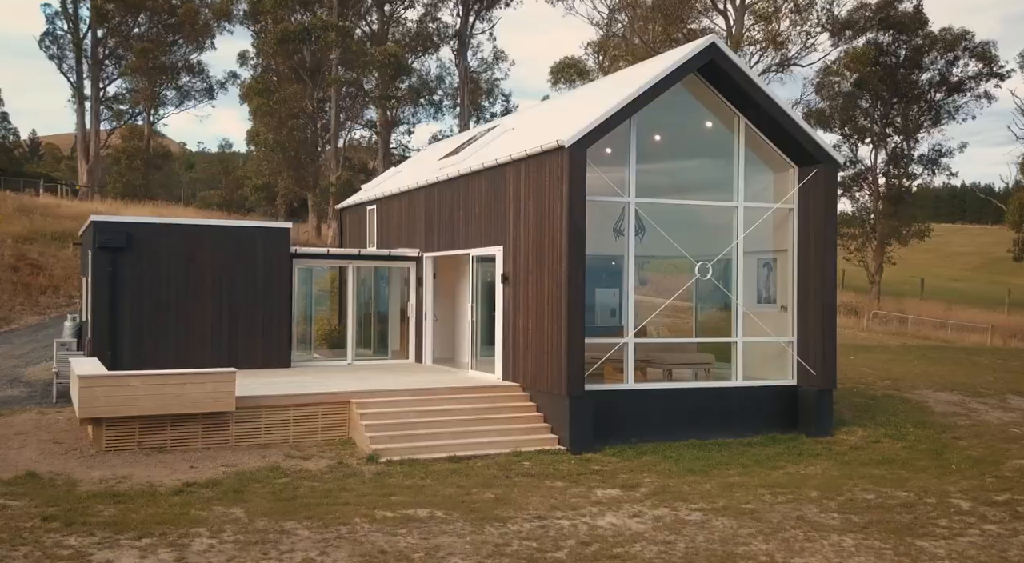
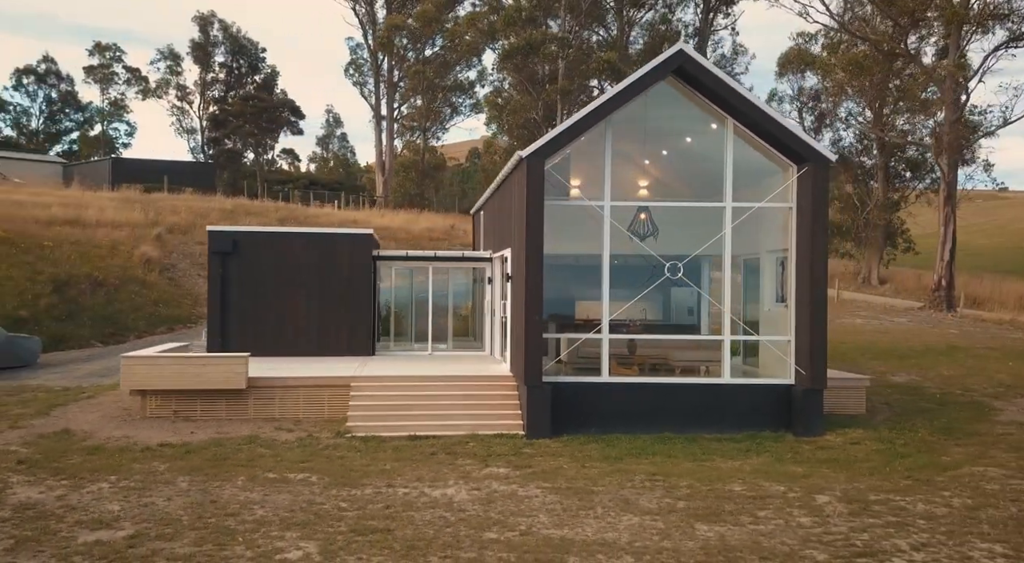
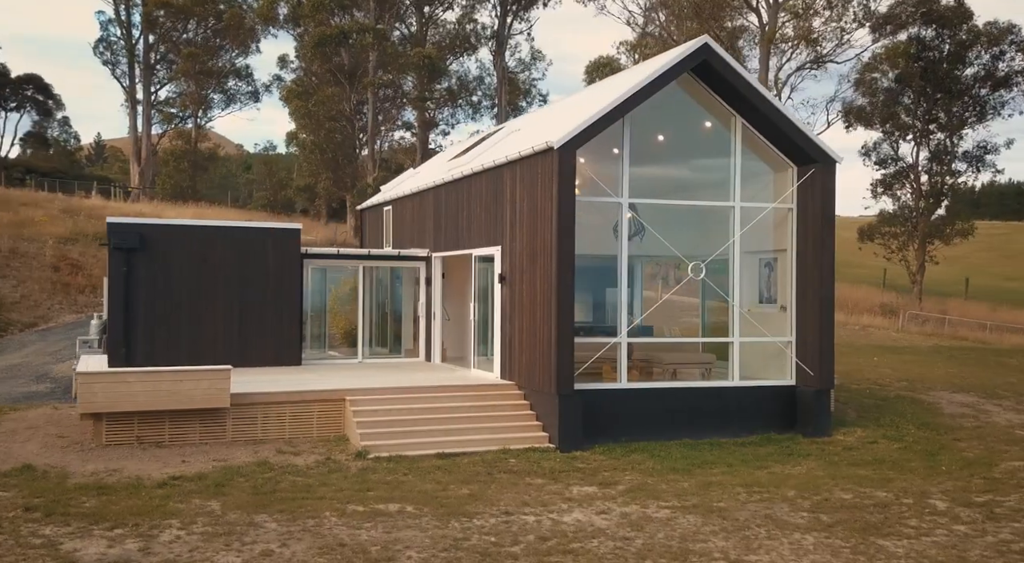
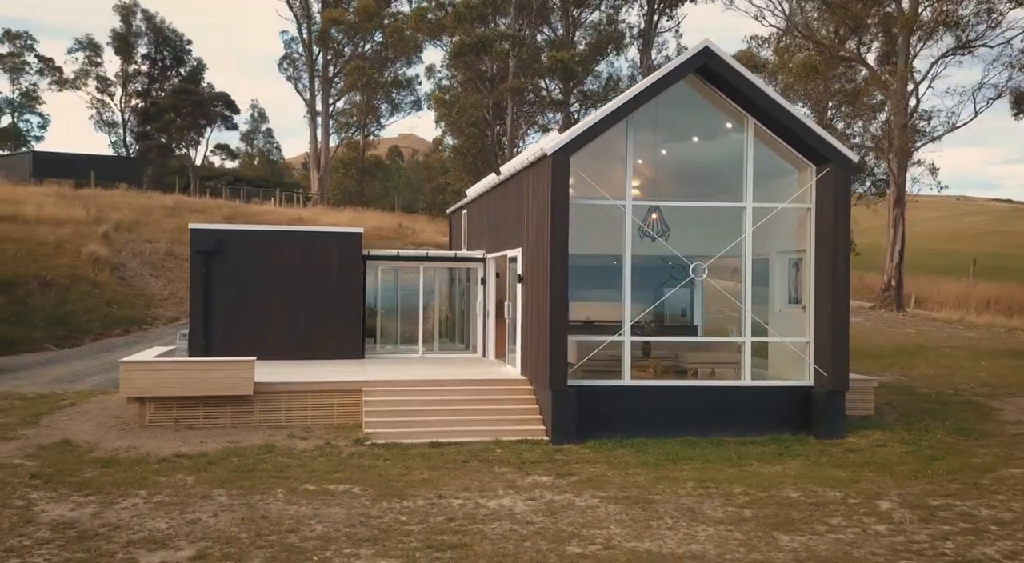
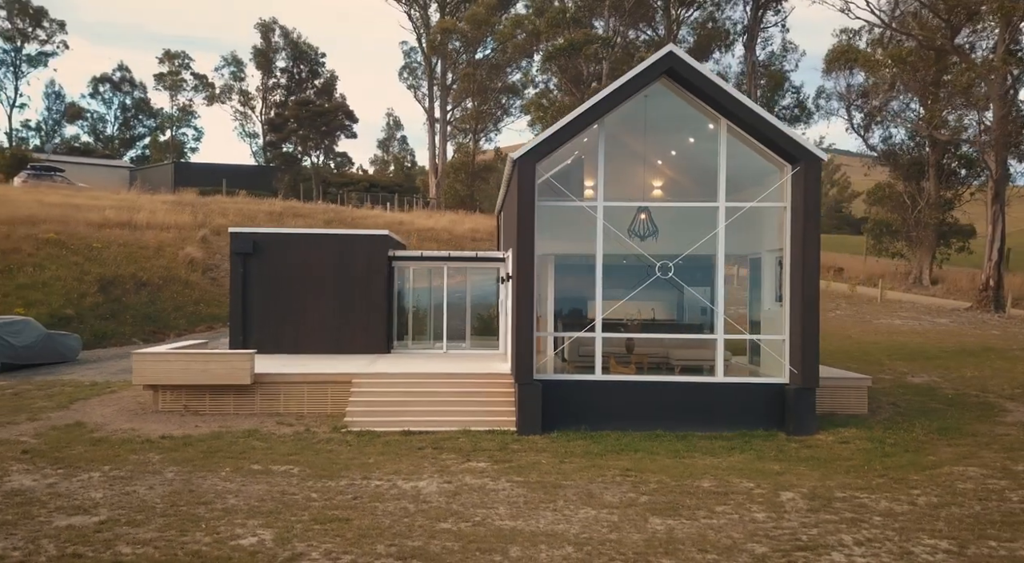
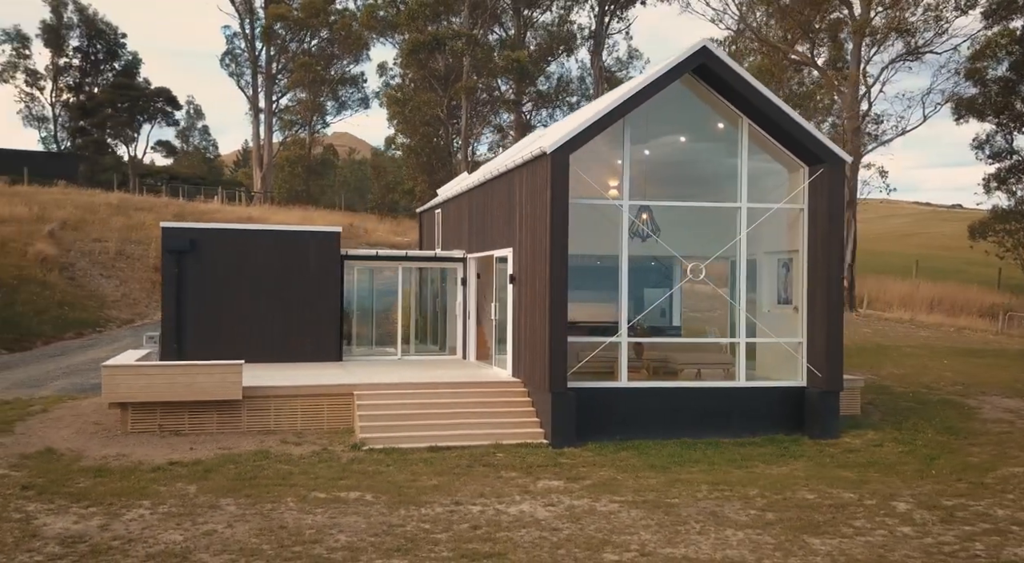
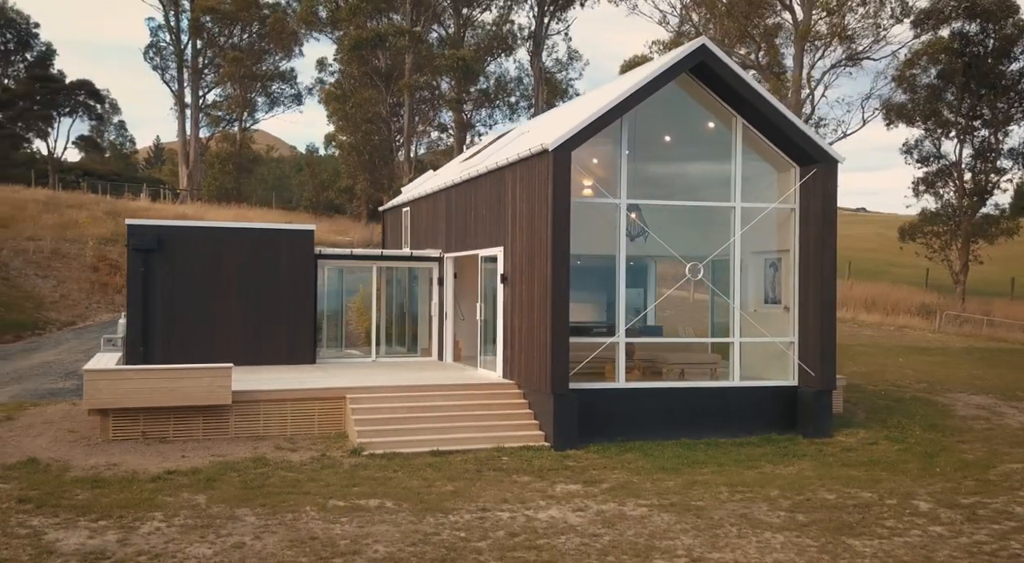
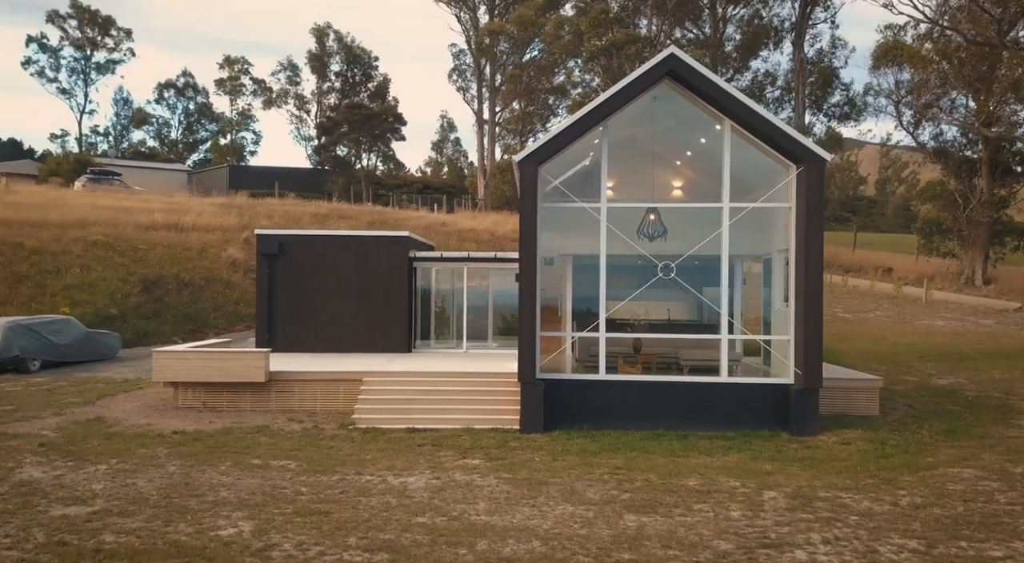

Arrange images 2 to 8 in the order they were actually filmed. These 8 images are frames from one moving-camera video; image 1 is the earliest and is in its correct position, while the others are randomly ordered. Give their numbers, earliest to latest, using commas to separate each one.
3, 7, 6, 4, 2, 5, 8
